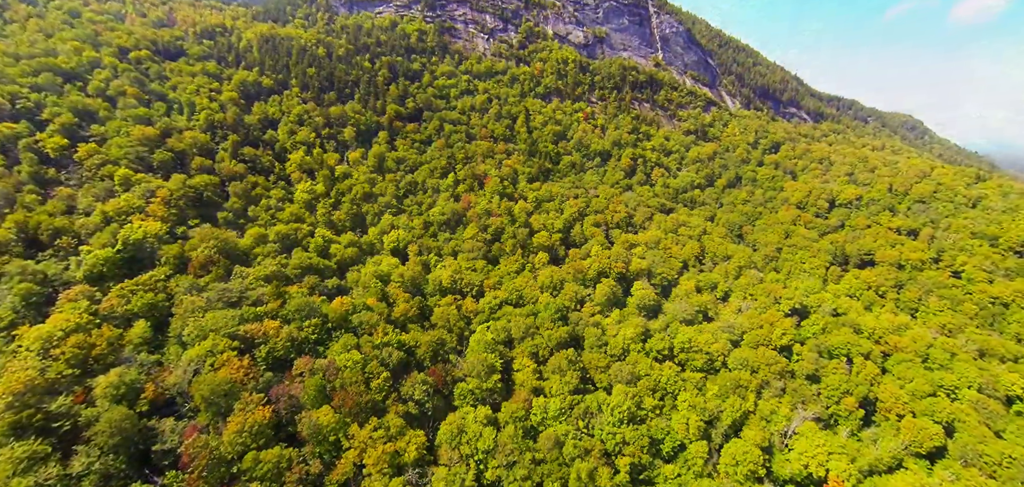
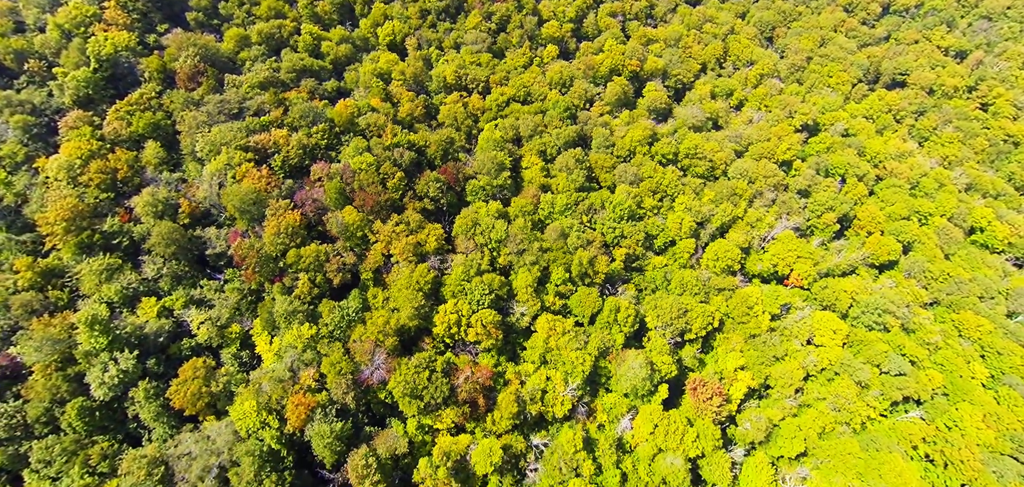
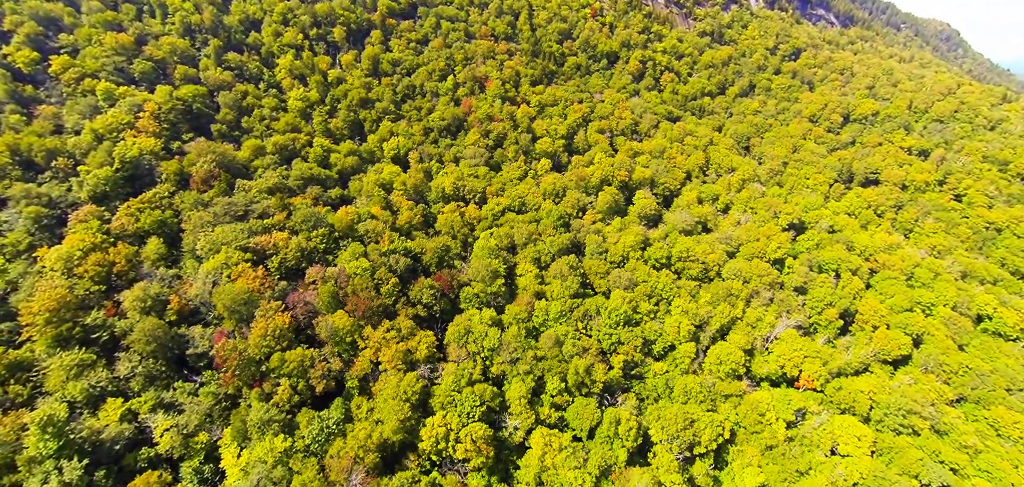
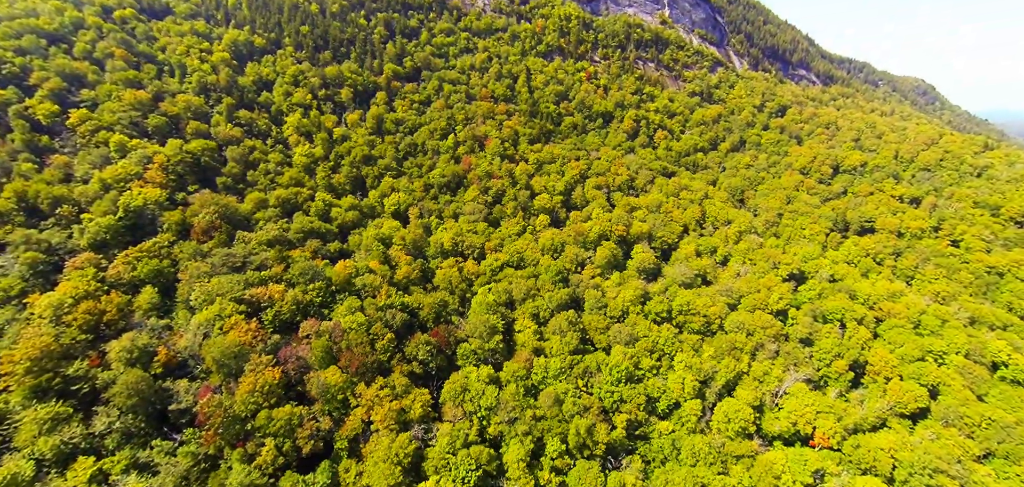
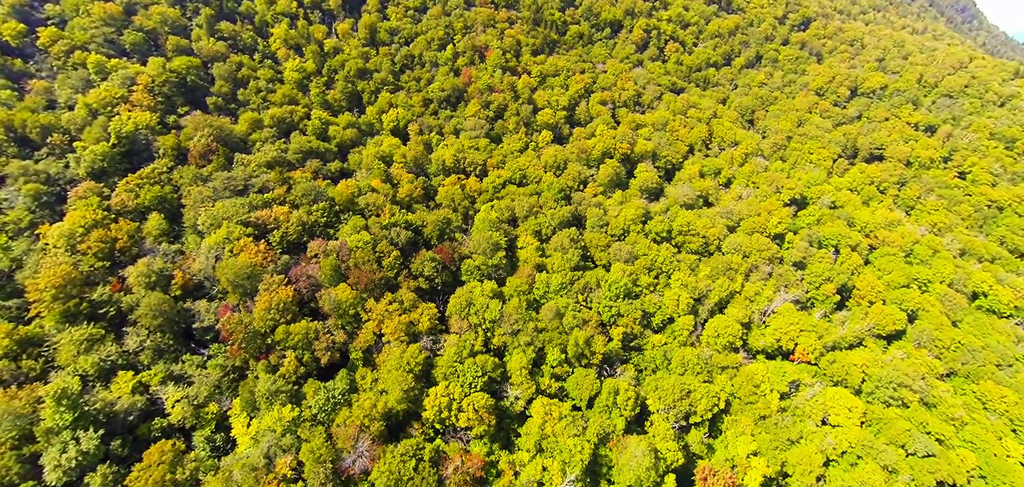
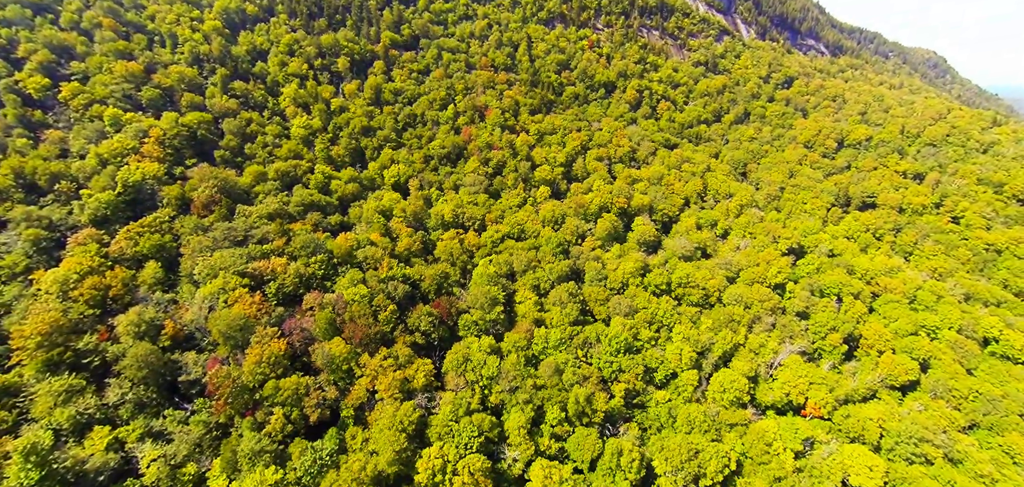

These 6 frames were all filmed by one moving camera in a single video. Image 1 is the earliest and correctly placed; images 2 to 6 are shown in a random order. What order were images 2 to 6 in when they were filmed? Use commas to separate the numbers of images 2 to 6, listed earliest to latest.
4, 6, 3, 5, 2
